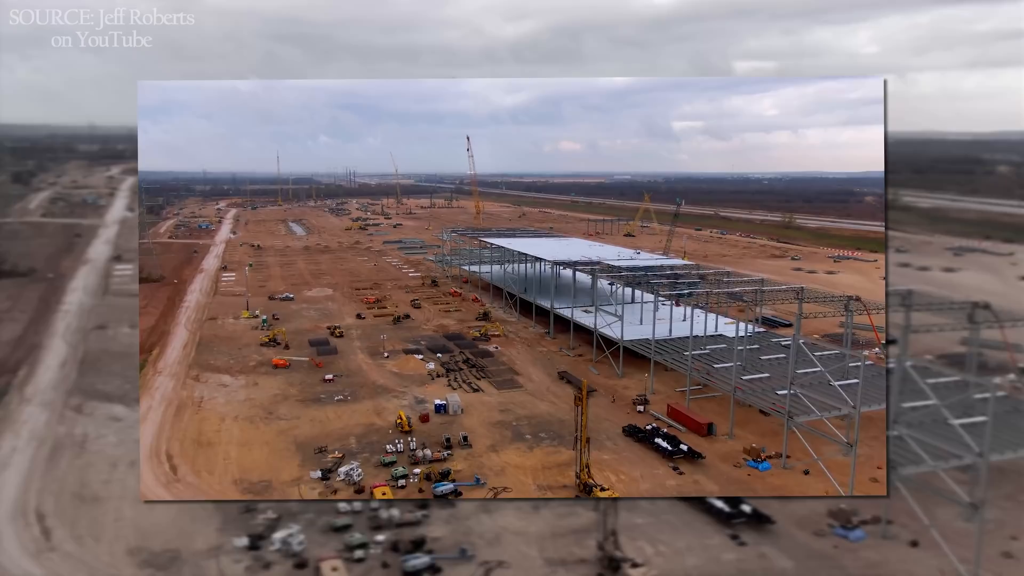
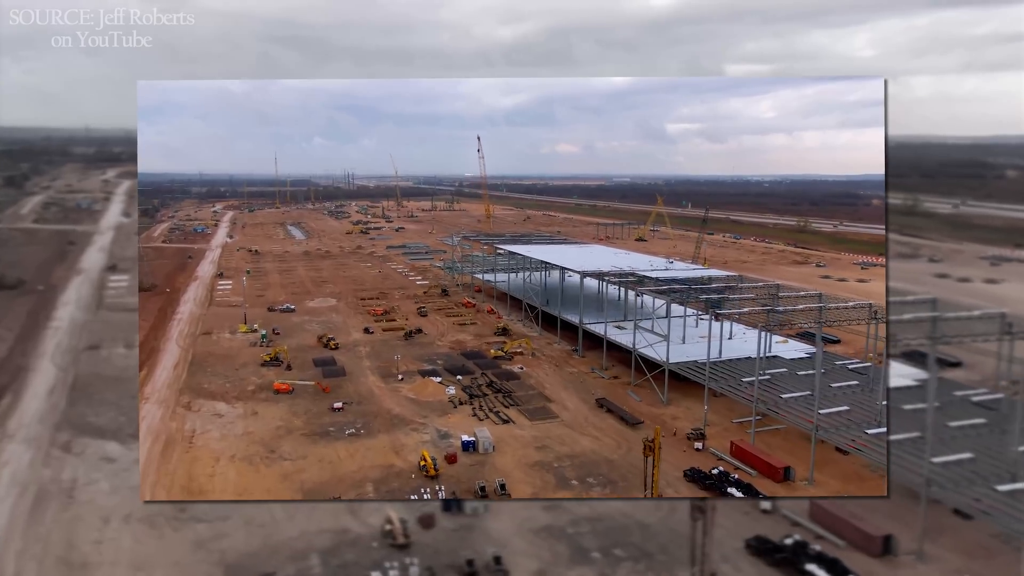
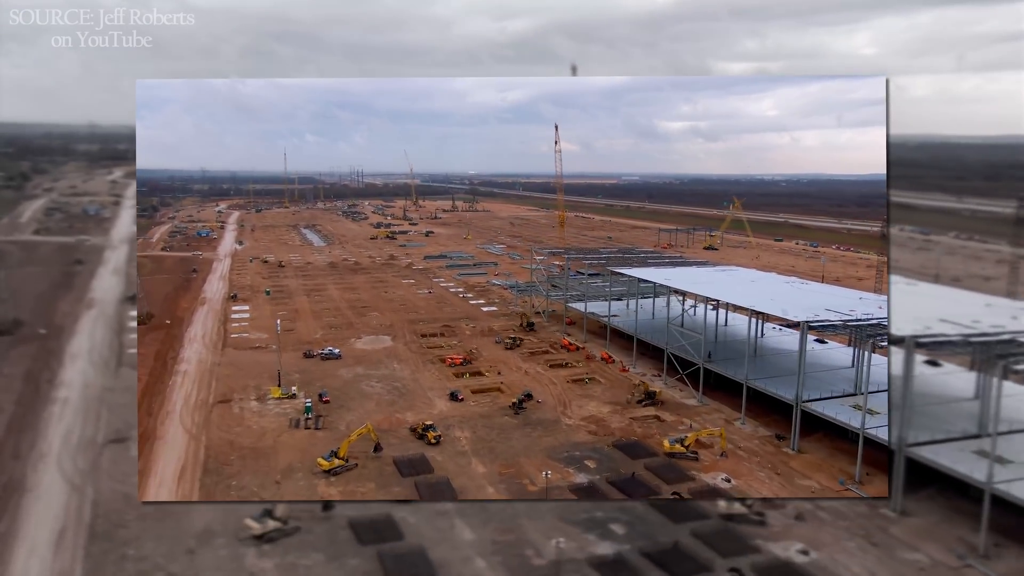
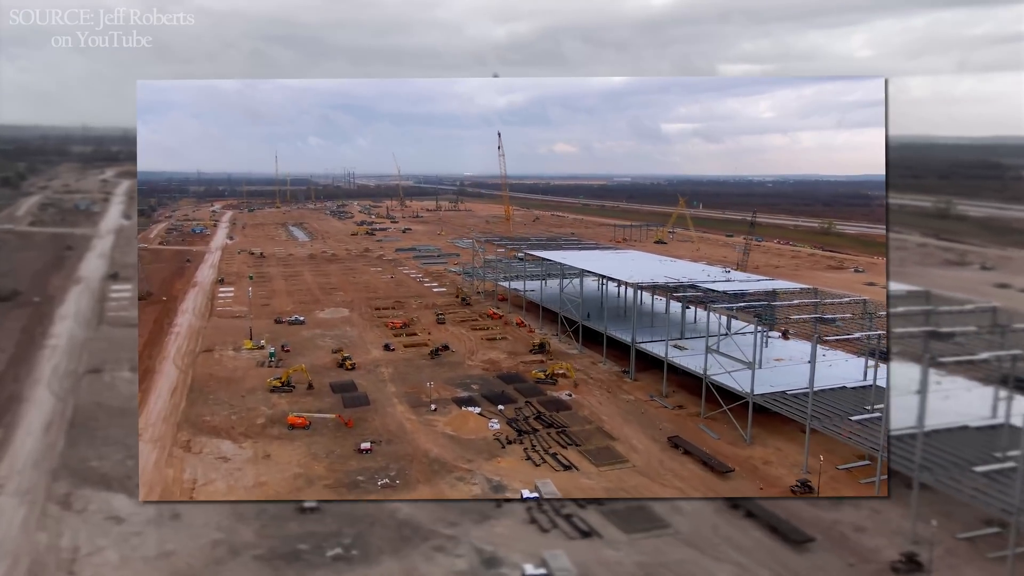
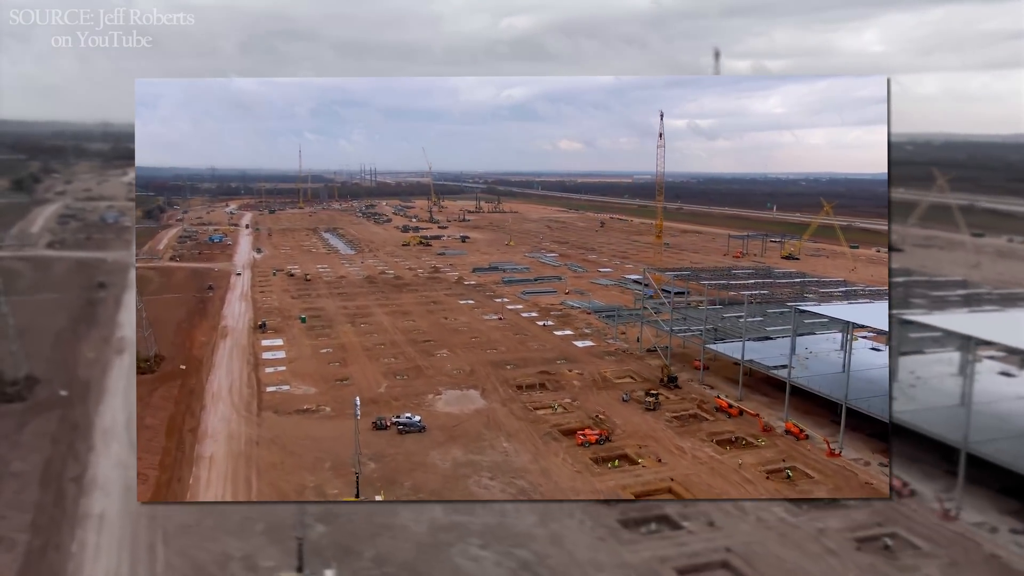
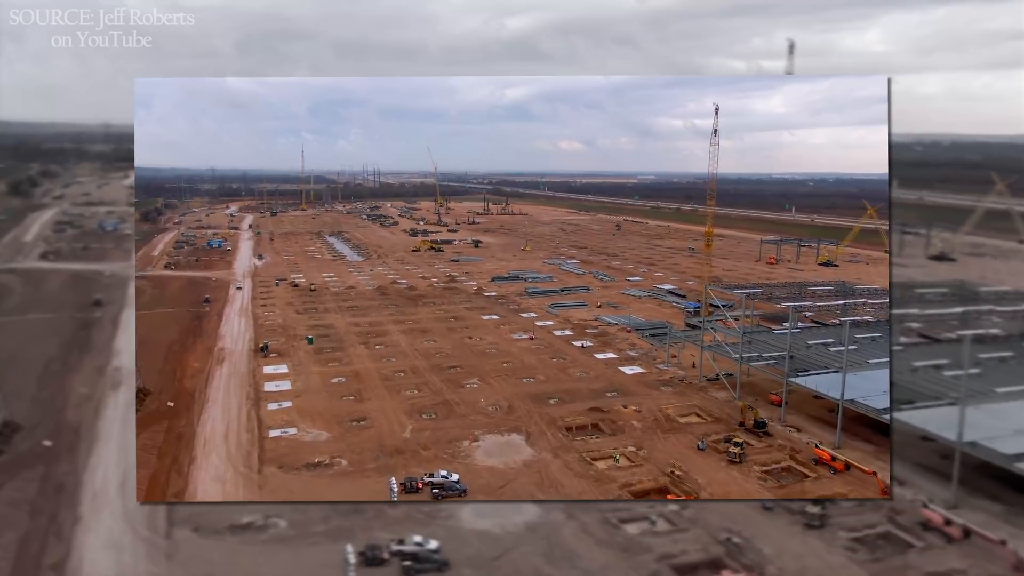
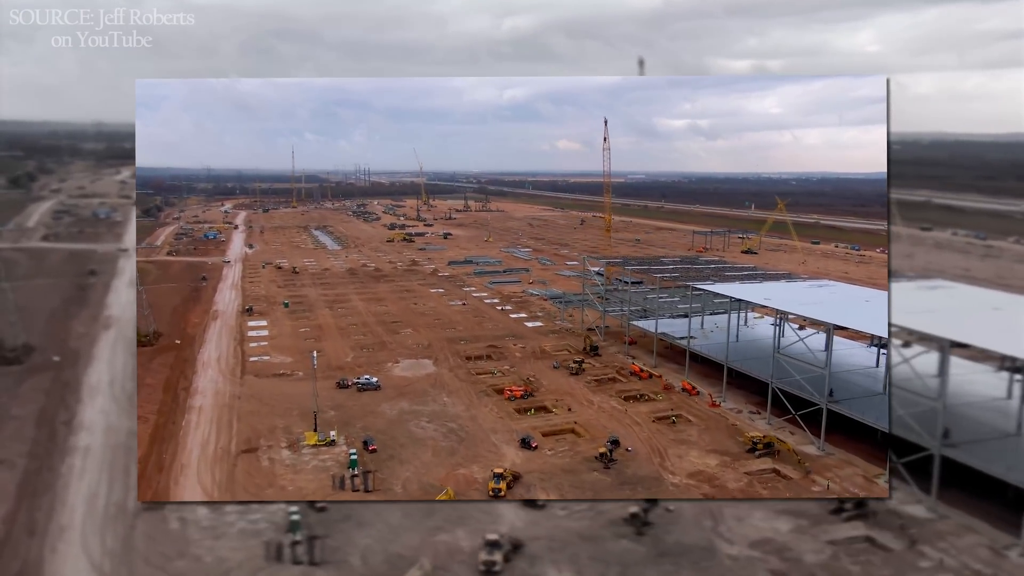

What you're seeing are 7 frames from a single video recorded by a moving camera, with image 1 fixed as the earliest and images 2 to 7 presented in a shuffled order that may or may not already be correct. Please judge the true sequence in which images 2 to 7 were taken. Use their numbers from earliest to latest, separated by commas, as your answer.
2, 4, 3, 7, 5, 6
